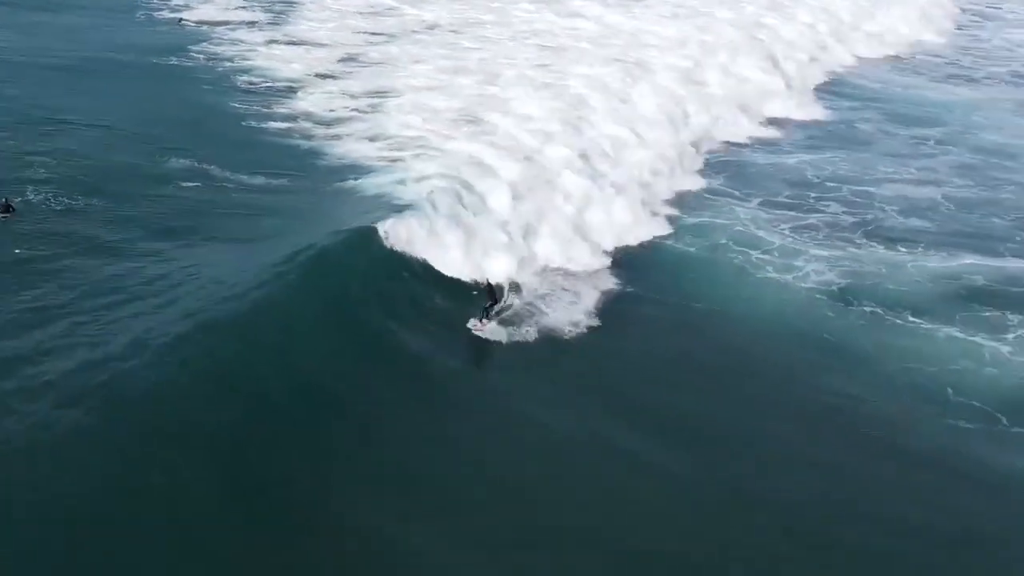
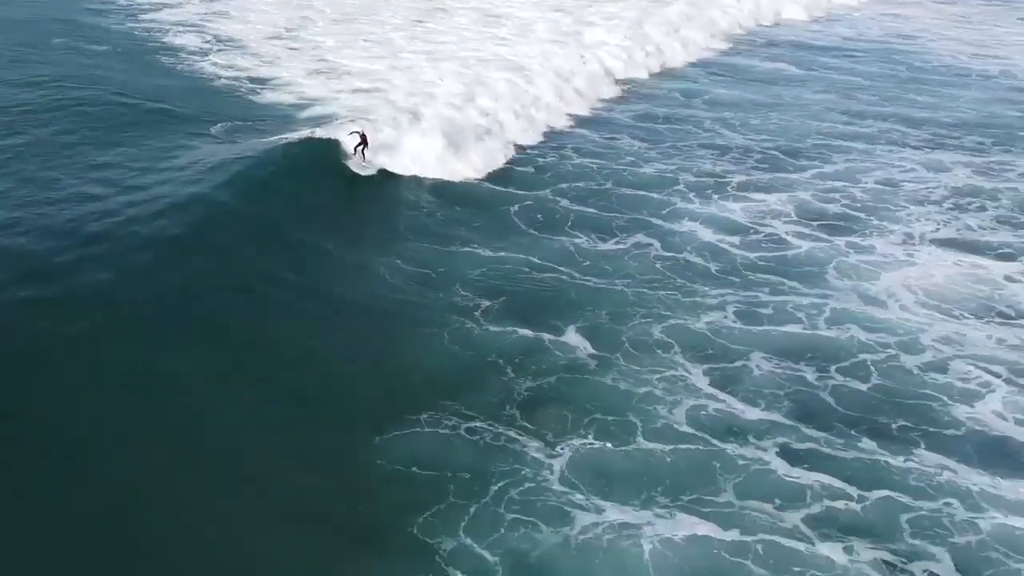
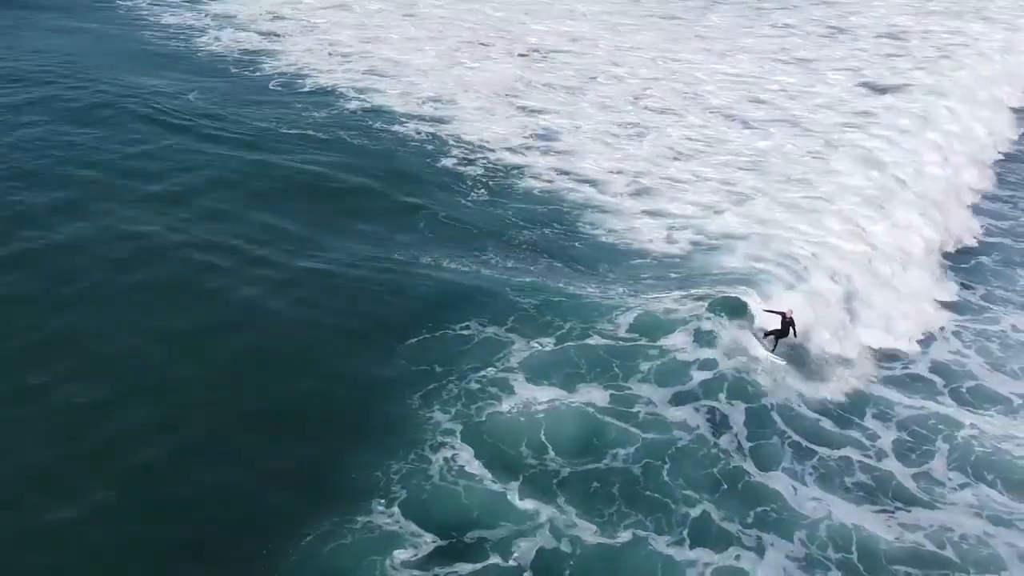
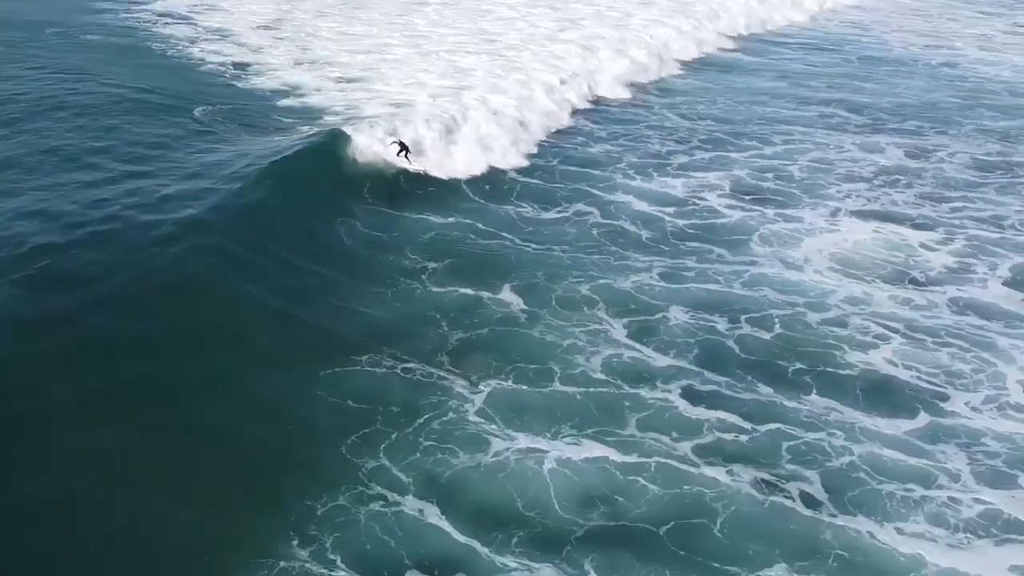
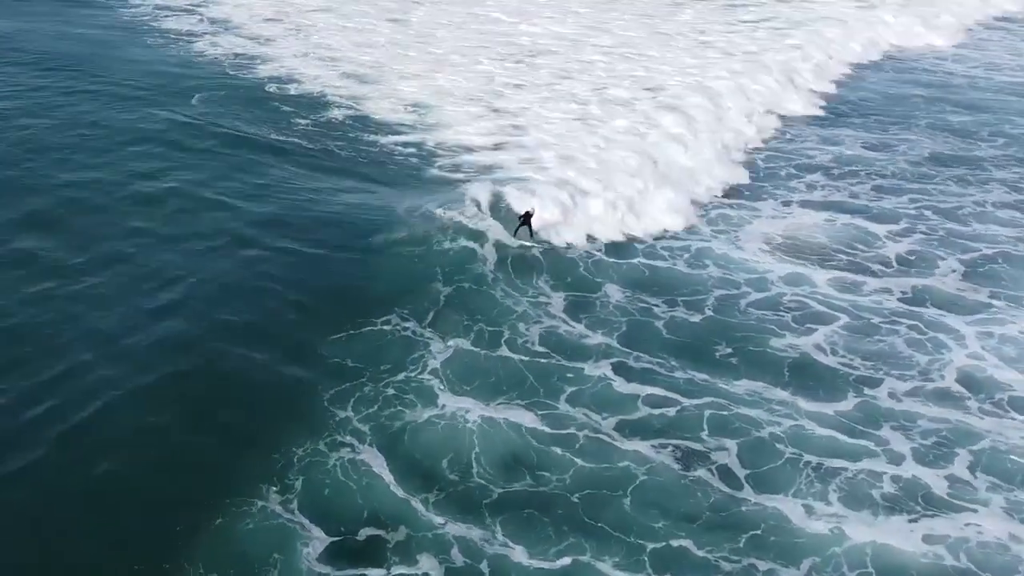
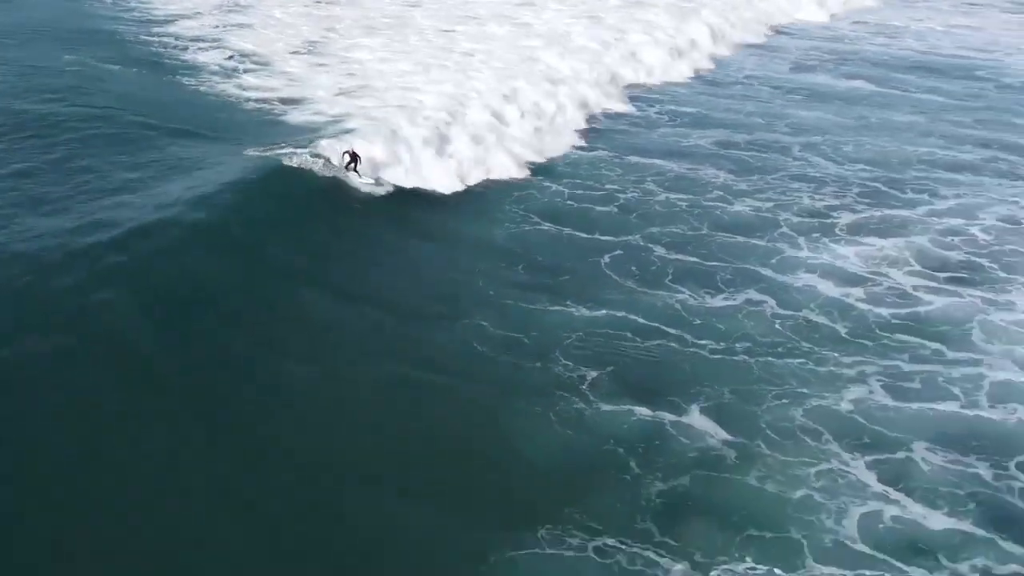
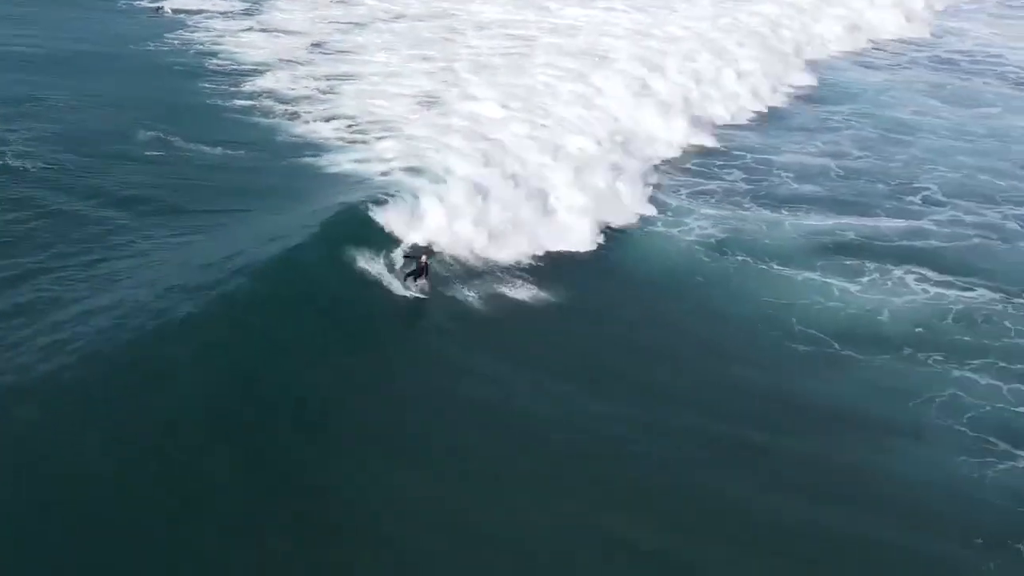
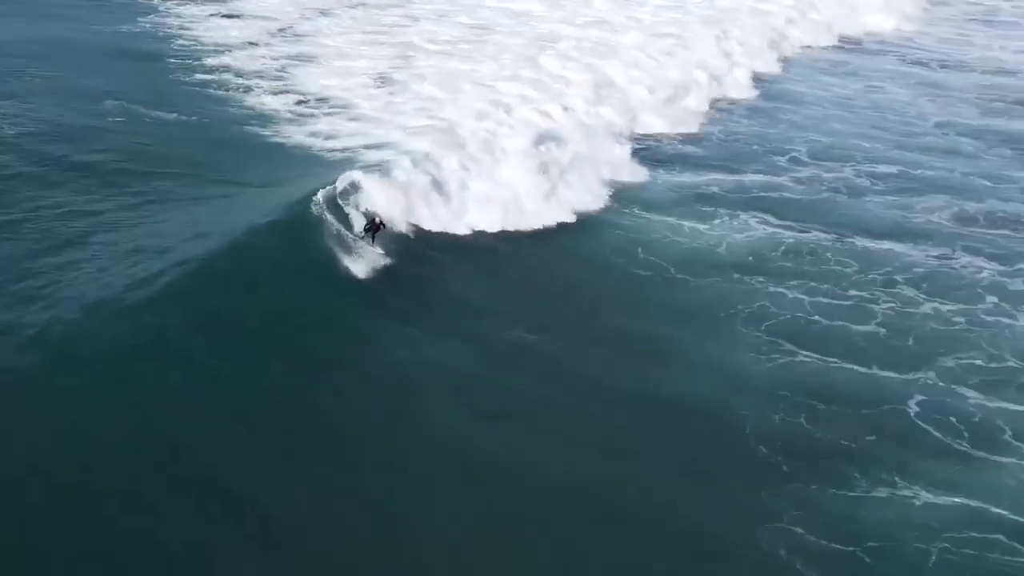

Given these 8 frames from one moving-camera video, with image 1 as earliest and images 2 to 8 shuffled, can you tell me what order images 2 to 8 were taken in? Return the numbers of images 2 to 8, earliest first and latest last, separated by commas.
7, 8, 6, 2, 4, 5, 3
